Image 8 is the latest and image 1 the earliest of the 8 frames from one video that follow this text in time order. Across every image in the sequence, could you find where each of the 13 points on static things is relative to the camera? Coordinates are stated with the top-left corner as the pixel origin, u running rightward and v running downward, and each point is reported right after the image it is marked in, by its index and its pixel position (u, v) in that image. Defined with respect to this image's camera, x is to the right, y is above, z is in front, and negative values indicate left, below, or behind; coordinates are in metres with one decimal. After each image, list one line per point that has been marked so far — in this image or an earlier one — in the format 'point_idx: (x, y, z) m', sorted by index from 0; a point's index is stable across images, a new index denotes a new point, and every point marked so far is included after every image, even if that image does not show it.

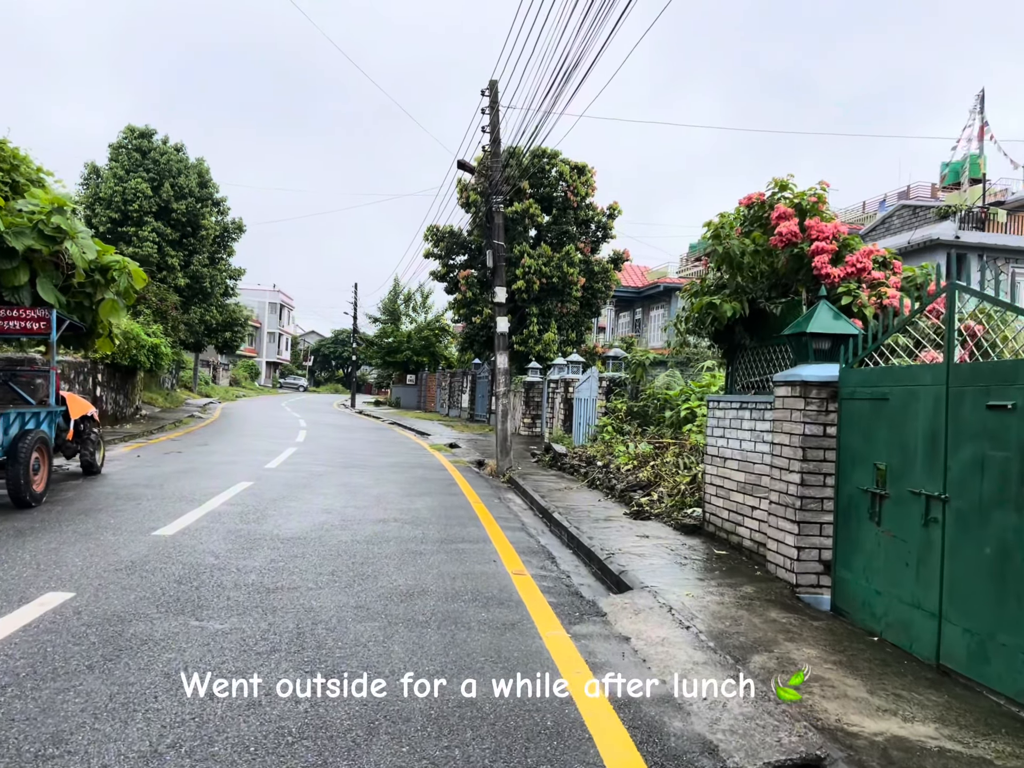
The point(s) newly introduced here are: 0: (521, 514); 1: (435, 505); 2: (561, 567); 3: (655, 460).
0: (+0.1, -1.4, +8.9) m
1: (-0.8, -1.3, +8.7) m
2: (+0.4, -1.4, +6.1) m
3: (+1.8, -0.9, +9.9) m
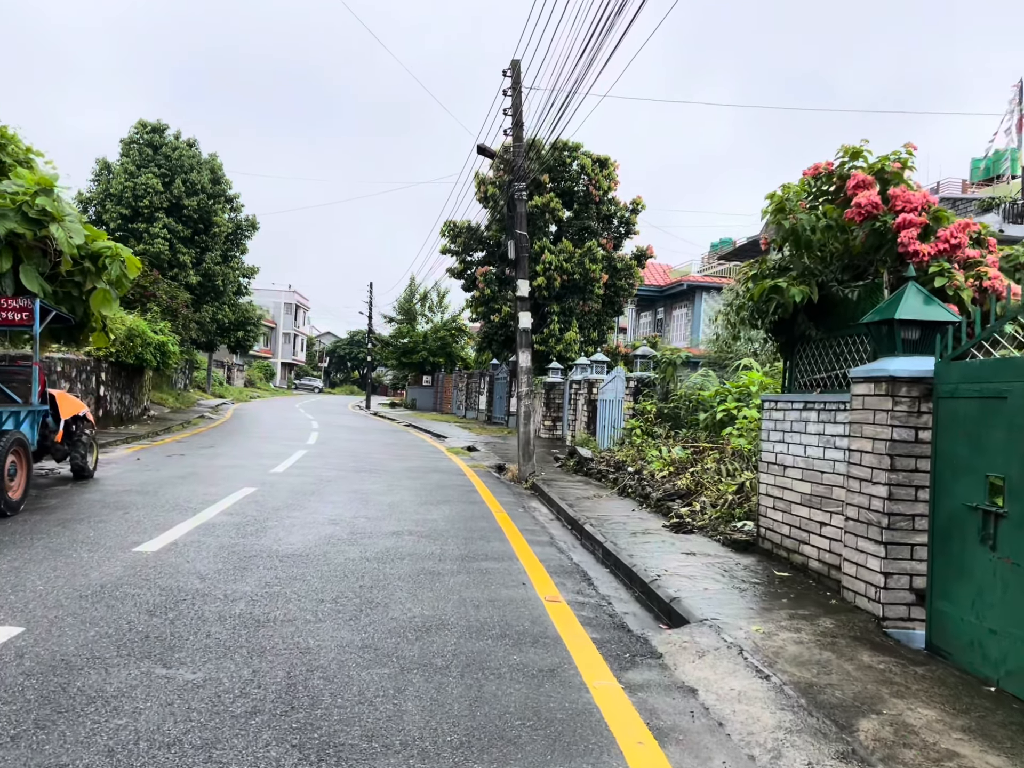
0: (+0.4, -1.4, +8.1) m
1: (-0.6, -1.3, +7.9) m
2: (+0.6, -1.4, +5.3) m
3: (+2.0, -0.9, +9.1) m
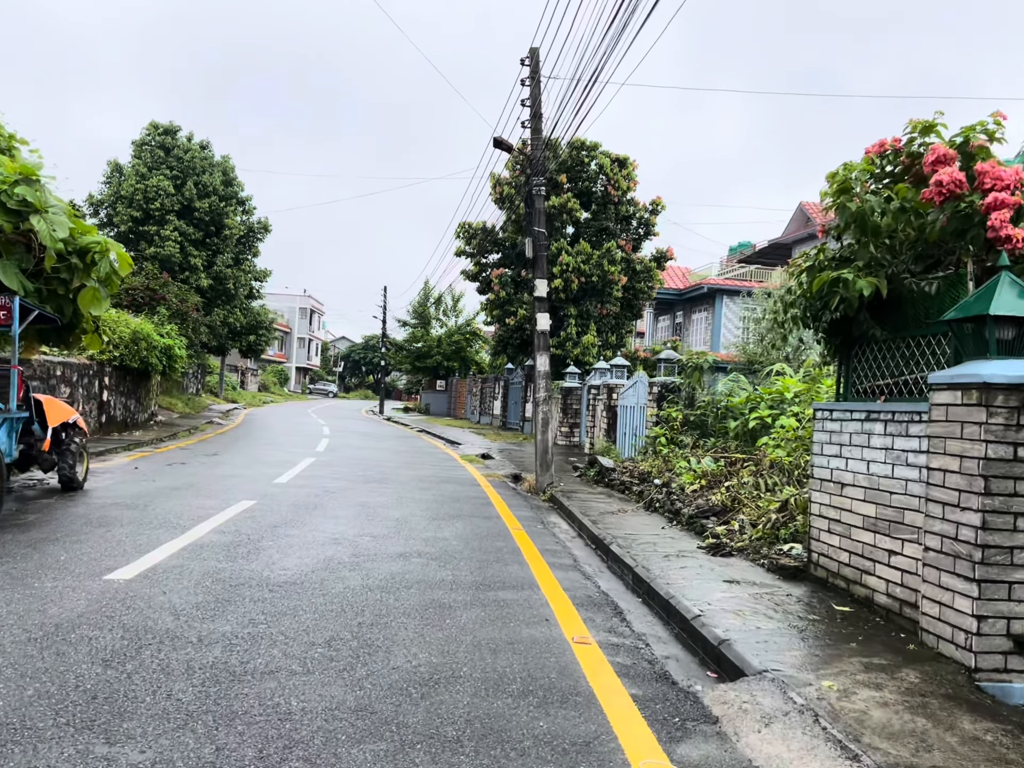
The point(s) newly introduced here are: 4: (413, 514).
0: (+0.5, -1.5, +7.4) m
1: (-0.4, -1.3, +7.2) m
2: (+0.7, -1.4, +4.7) m
3: (+2.2, -1.0, +8.4) m
4: (-1.0, -1.3, +8.1) m
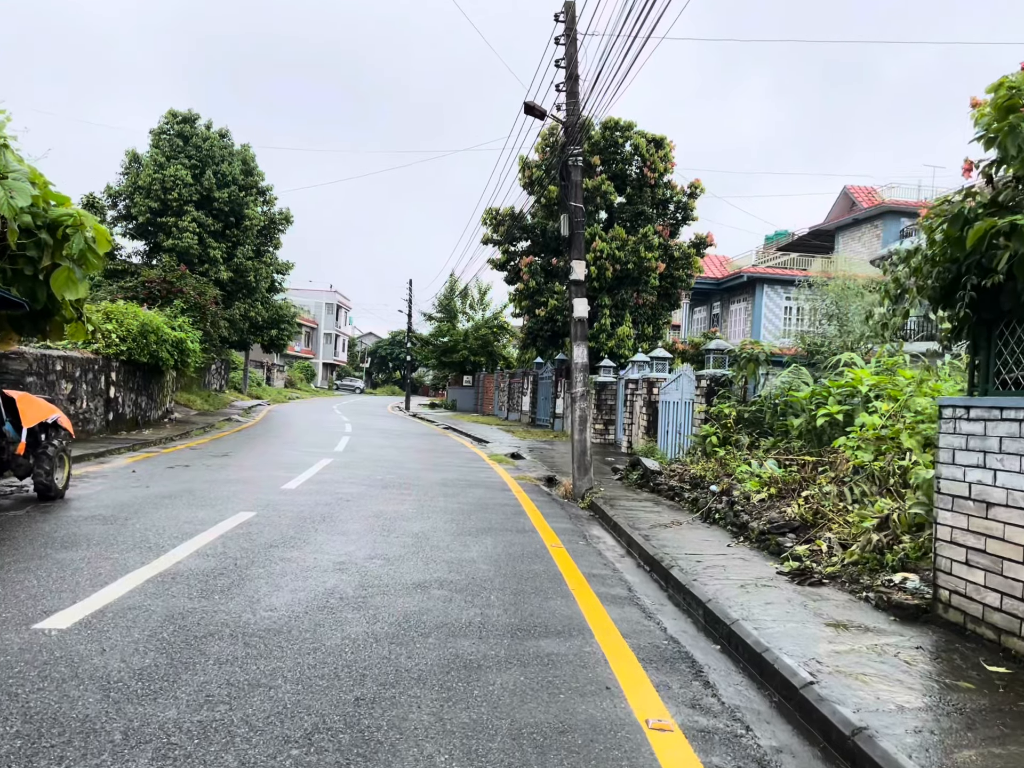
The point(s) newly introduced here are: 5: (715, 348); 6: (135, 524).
0: (+0.8, -1.4, +6.2) m
1: (-0.1, -1.3, +6.1) m
2: (+0.9, -1.4, +3.5) m
3: (+2.6, -0.9, +7.2) m
4: (-0.7, -1.2, +7.0) m
5: (+3.1, +0.5, +12.5) m
6: (-2.9, -1.1, +6.3) m
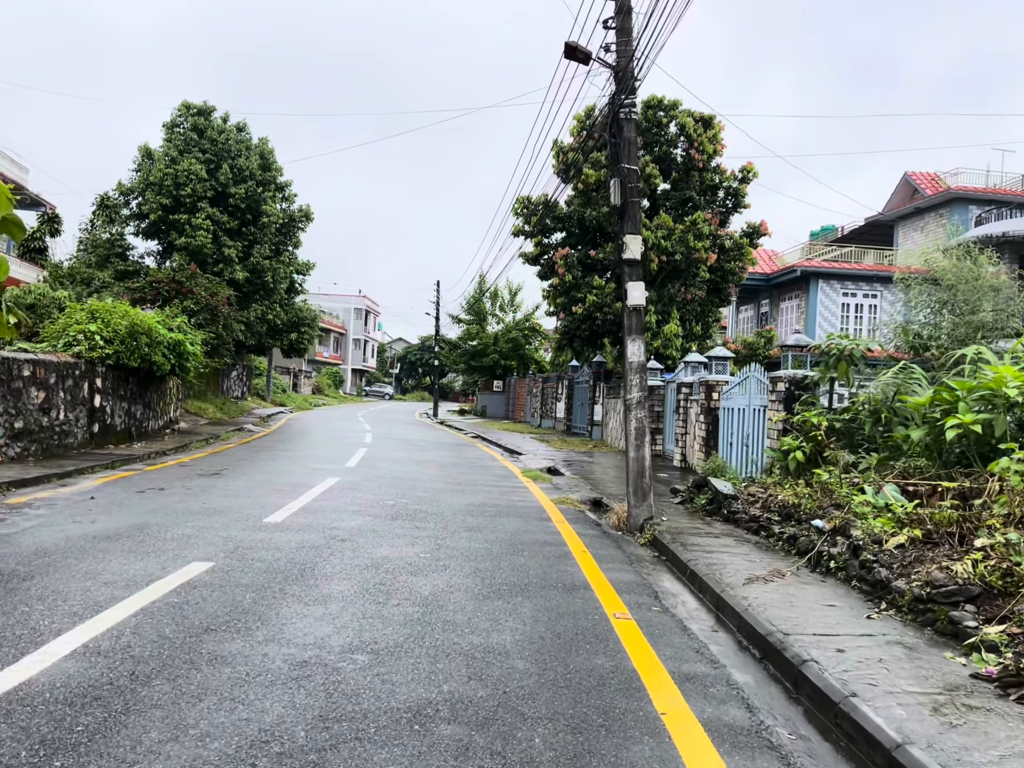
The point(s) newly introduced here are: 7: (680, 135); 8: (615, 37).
0: (+1.1, -1.4, +4.3) m
1: (+0.2, -1.3, +4.2) m
2: (+1.1, -1.4, +1.6) m
3: (+2.9, -0.9, +5.2) m
4: (-0.4, -1.3, +5.1) m
5: (+3.6, +0.5, +10.5) m
6: (-2.7, -1.1, +4.5) m
7: (+4.0, +5.9, +19.2) m
8: (+1.1, +3.6, +8.3) m
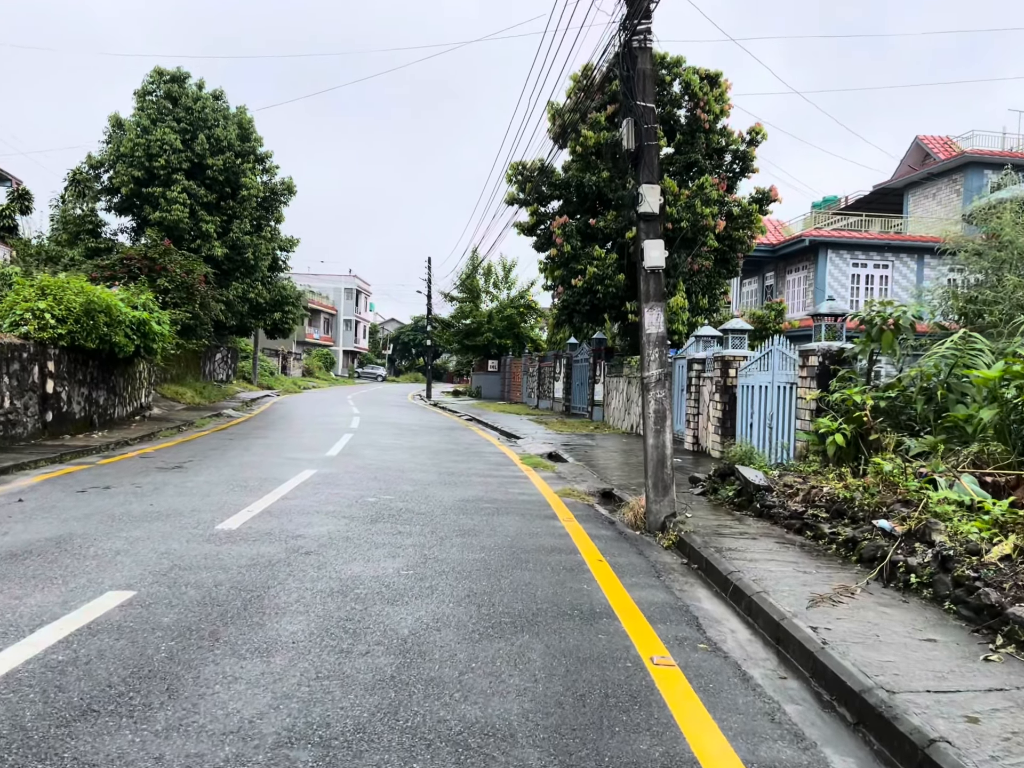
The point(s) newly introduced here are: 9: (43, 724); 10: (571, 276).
0: (+1.1, -1.3, +3.2) m
1: (+0.2, -1.2, +3.1) m
2: (+1.1, -1.3, +0.5) m
3: (+2.9, -0.8, +4.1) m
4: (-0.4, -1.1, +4.0) m
5: (+3.6, +0.8, +9.3) m
6: (-2.7, -1.1, +3.4) m
7: (+3.8, +6.4, +18.0) m
8: (+1.0, +3.8, +7.1) m
9: (-1.5, -1.1, +2.7) m
10: (+1.3, +2.4, +18.1) m
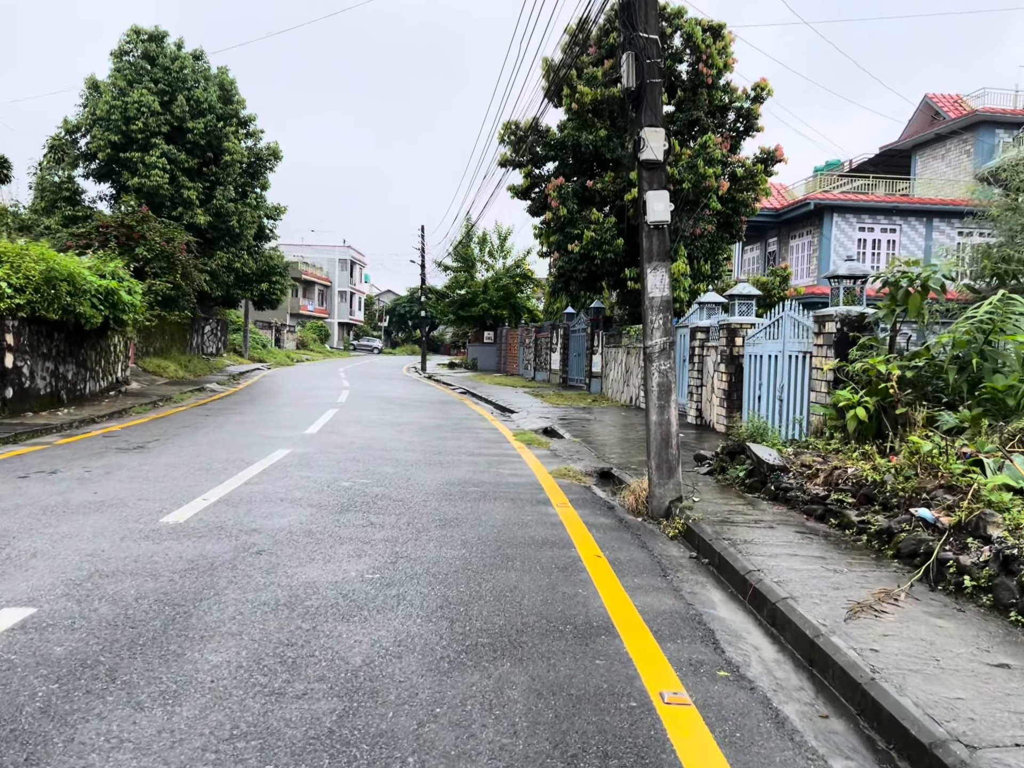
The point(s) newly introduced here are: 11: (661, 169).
0: (+1.0, -1.2, +2.5) m
1: (+0.1, -1.1, +2.4) m
2: (+1.0, -1.3, -0.2) m
3: (+2.8, -0.6, +3.4) m
4: (-0.4, -1.0, +3.3) m
5: (+3.5, +1.1, +8.5) m
6: (-2.7, -1.0, +2.7) m
7: (+3.7, +7.0, +17.0) m
8: (+0.9, +4.0, +6.2) m
9: (-1.6, -1.0, +2.0) m
10: (+1.2, +3.0, +17.3) m
11: (+1.1, +1.7, +6.3) m
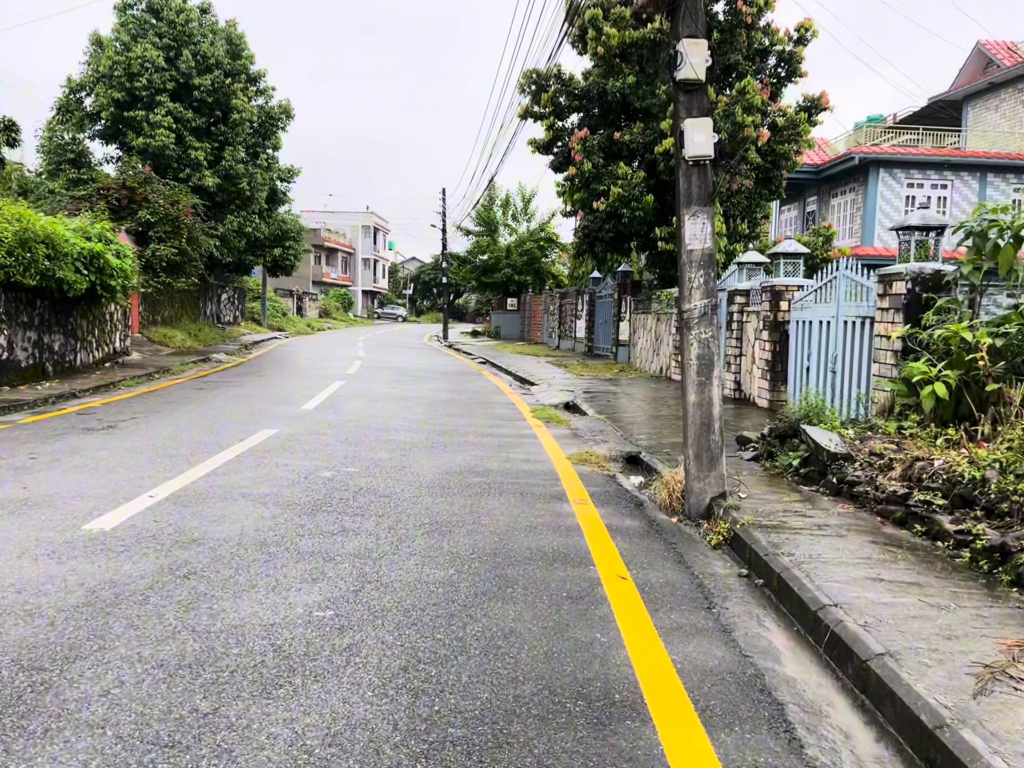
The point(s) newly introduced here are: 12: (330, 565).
0: (+1.0, -1.2, +1.4) m
1: (0.0, -1.1, +1.4) m
2: (+0.9, -1.4, -1.3) m
3: (+2.7, -0.6, +2.2) m
4: (-0.5, -1.0, +2.3) m
5: (+3.6, +1.4, +7.3) m
6: (-2.8, -1.0, +1.7) m
7: (+4.0, +7.6, +15.5) m
8: (+0.9, +4.2, +4.9) m
9: (-1.7, -1.0, +1.0) m
10: (+1.6, +3.6, +16.0) m
11: (+1.2, +1.8, +5.1) m
12: (-0.8, -0.8, +3.8) m
